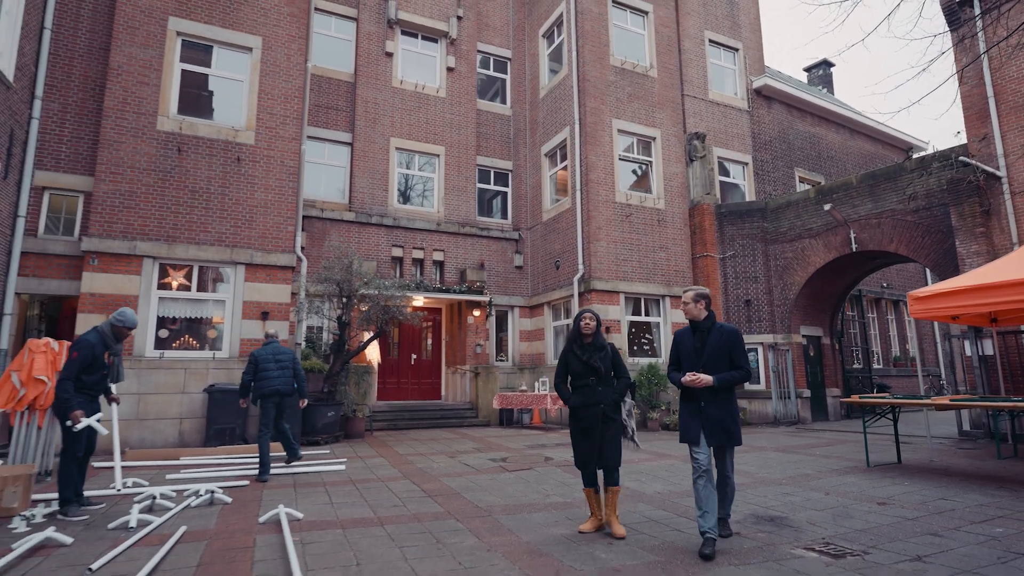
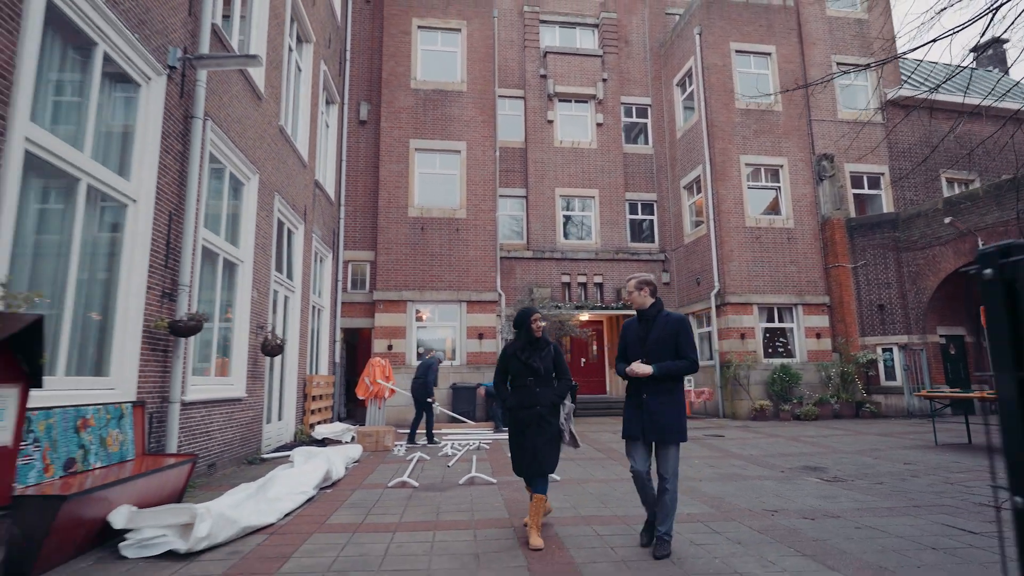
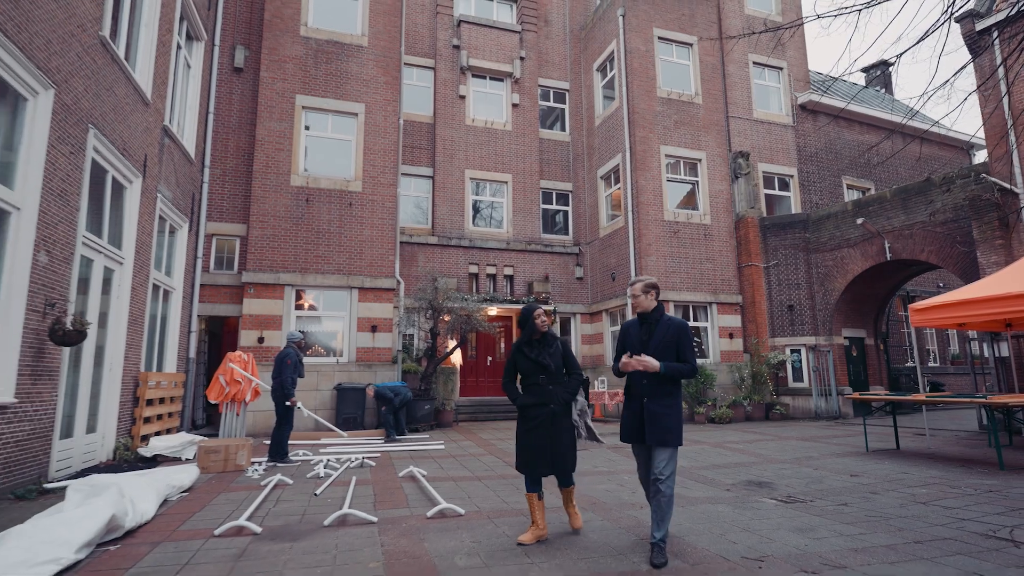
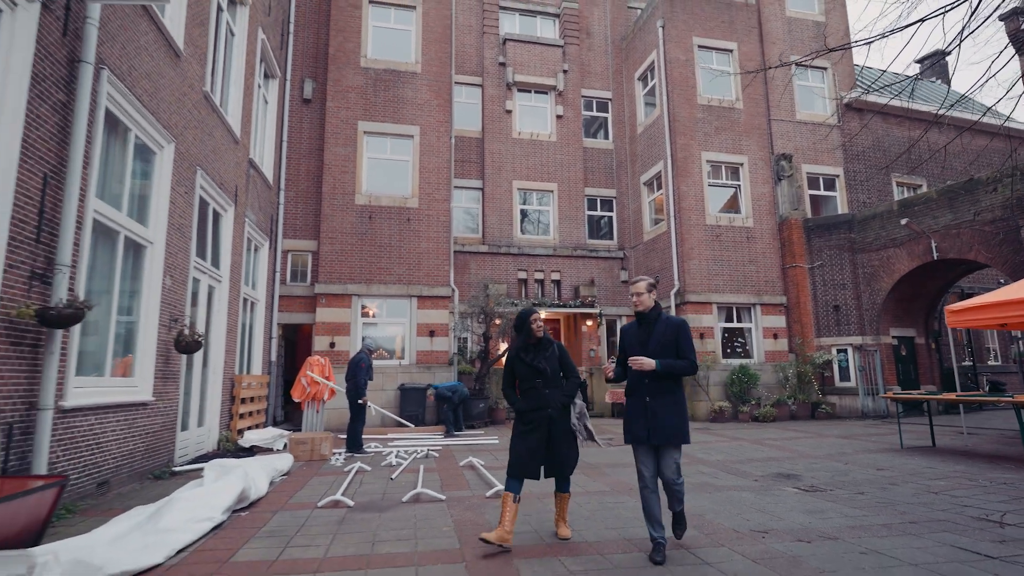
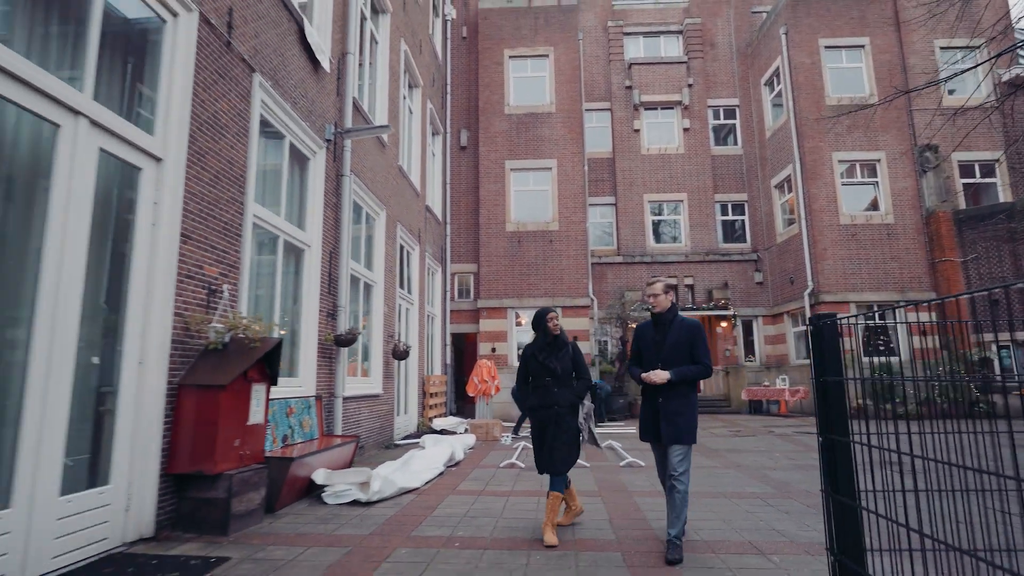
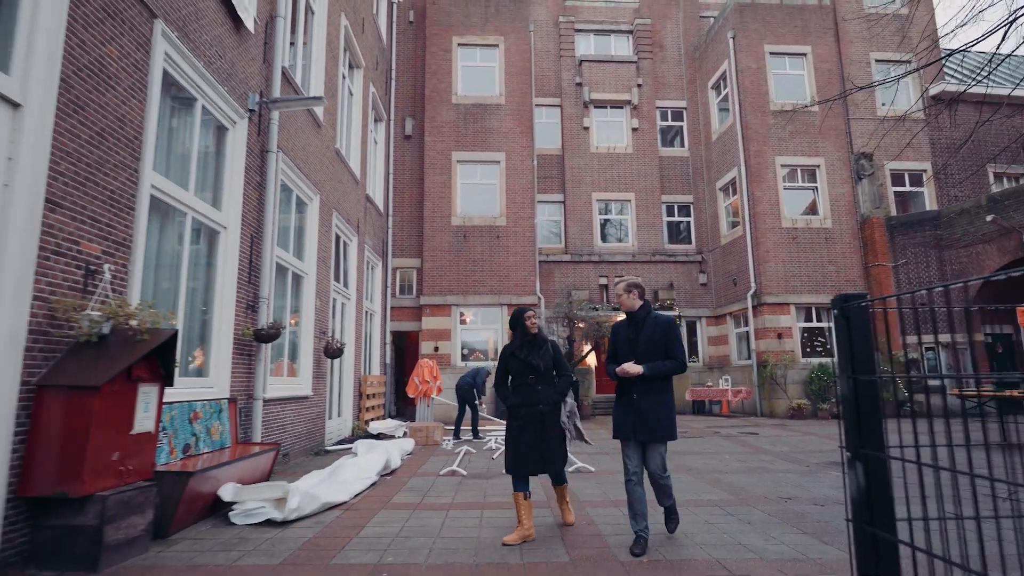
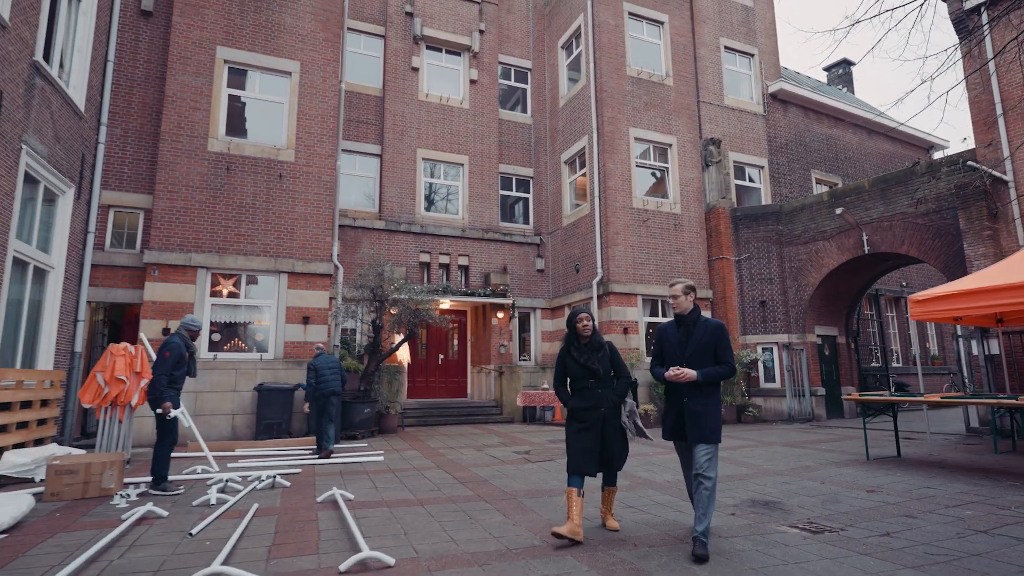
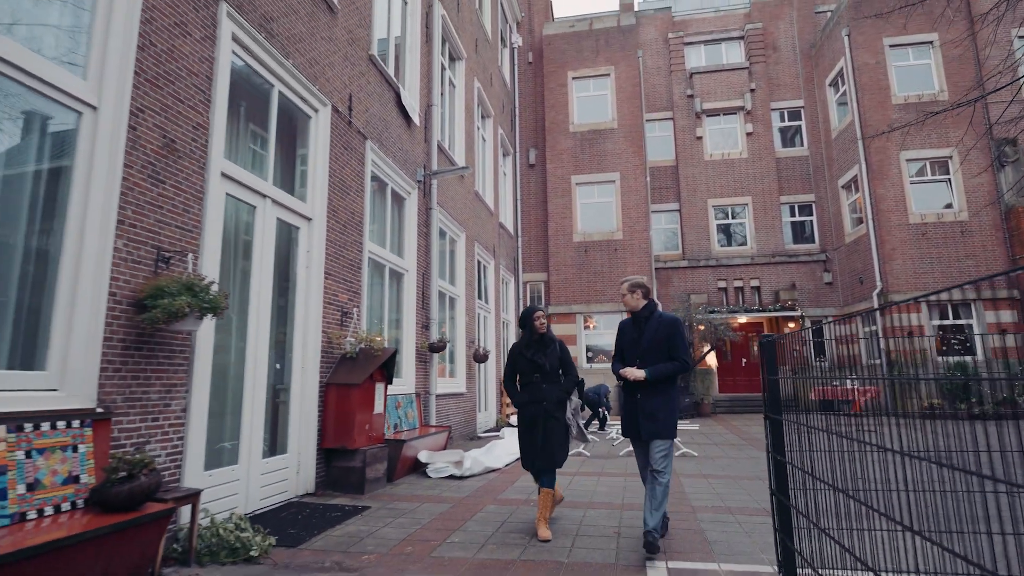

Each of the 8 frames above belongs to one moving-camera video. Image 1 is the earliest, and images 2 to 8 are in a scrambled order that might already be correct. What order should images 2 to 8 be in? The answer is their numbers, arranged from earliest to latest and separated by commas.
7, 3, 4, 2, 6, 5, 8
